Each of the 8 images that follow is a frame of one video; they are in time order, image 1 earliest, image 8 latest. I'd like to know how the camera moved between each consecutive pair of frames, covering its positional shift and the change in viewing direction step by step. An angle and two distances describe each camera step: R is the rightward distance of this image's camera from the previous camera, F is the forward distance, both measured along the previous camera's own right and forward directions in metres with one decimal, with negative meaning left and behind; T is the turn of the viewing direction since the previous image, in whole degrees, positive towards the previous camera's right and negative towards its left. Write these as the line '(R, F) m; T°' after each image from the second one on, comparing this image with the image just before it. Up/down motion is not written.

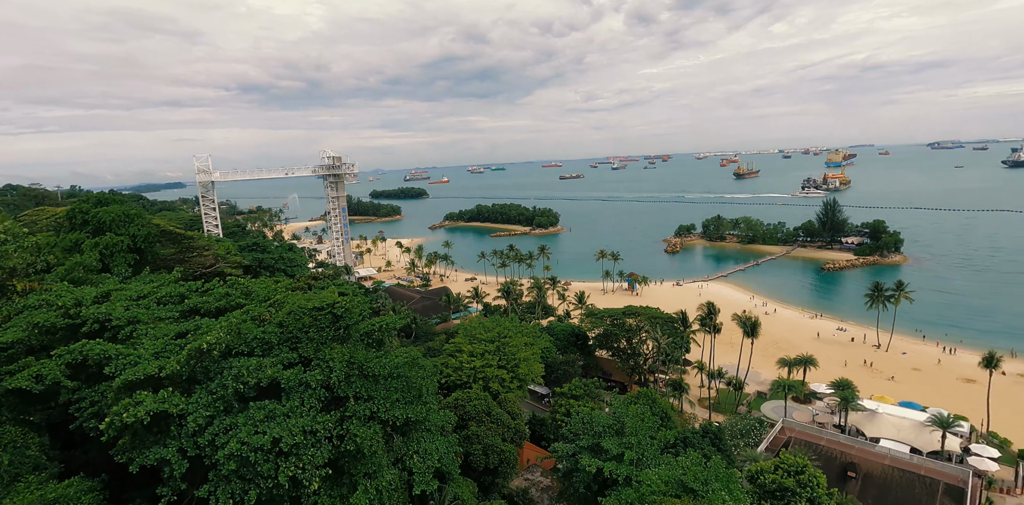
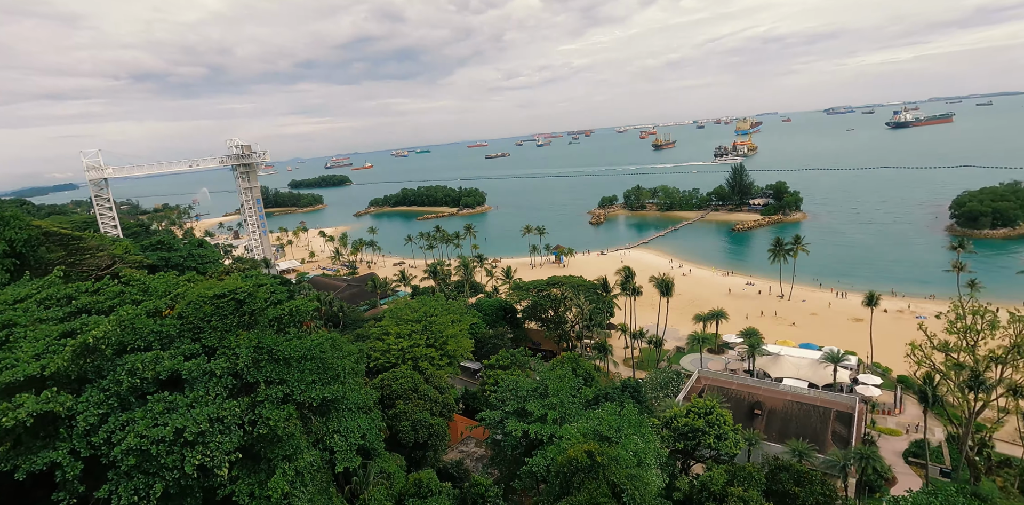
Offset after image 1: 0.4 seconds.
(+1.0, -0.2) m; +7°
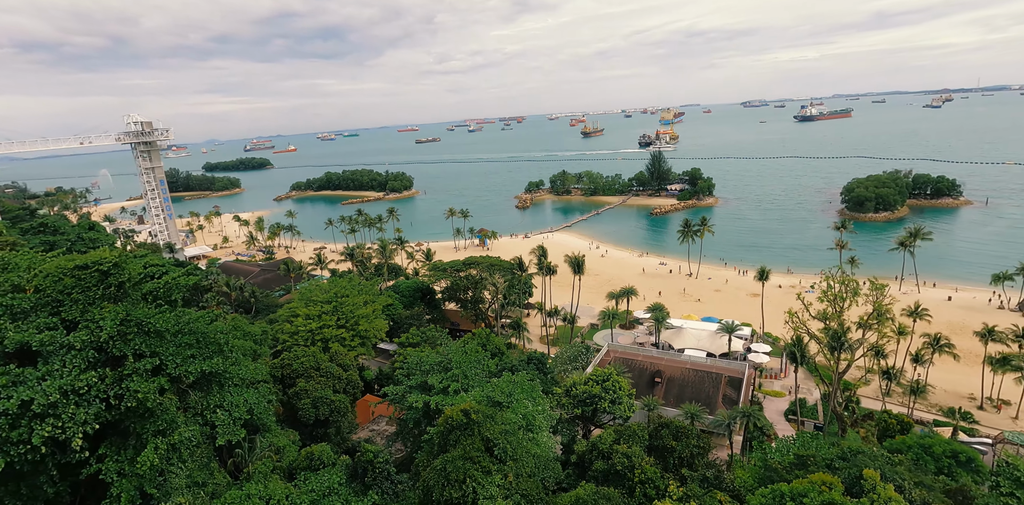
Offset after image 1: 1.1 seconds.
(+1.7, -0.4) m; +7°
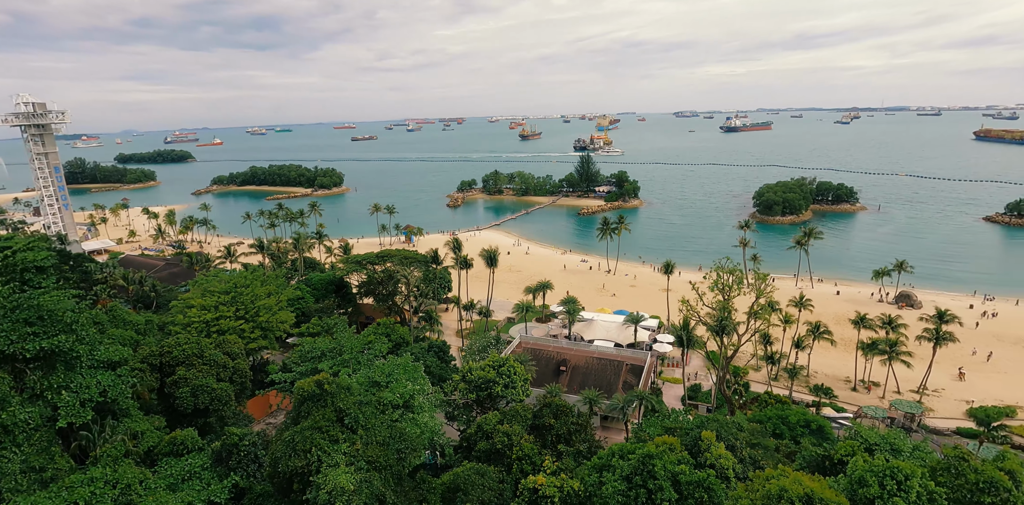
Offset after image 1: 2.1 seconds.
(+2.5, -0.4) m; +6°
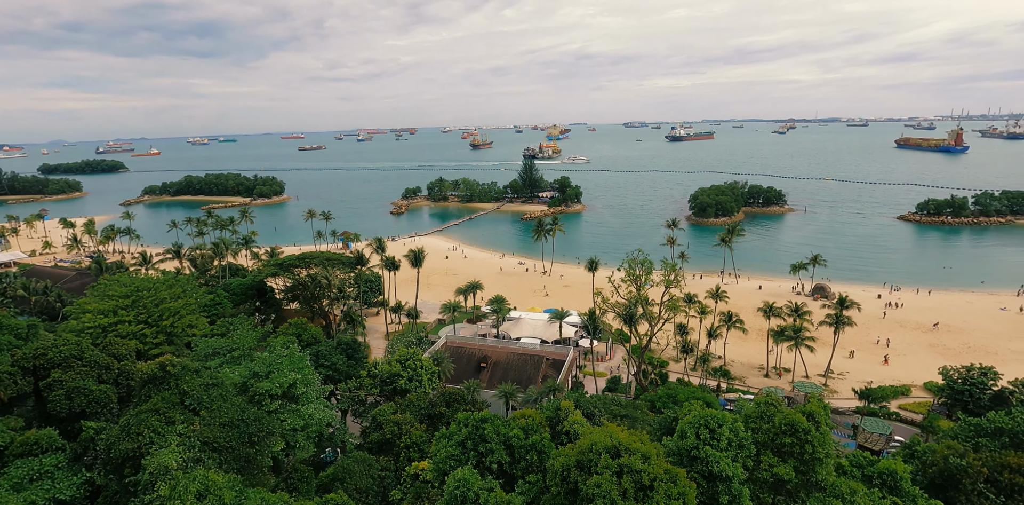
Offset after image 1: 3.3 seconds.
(+3.0, -0.2) m; +4°
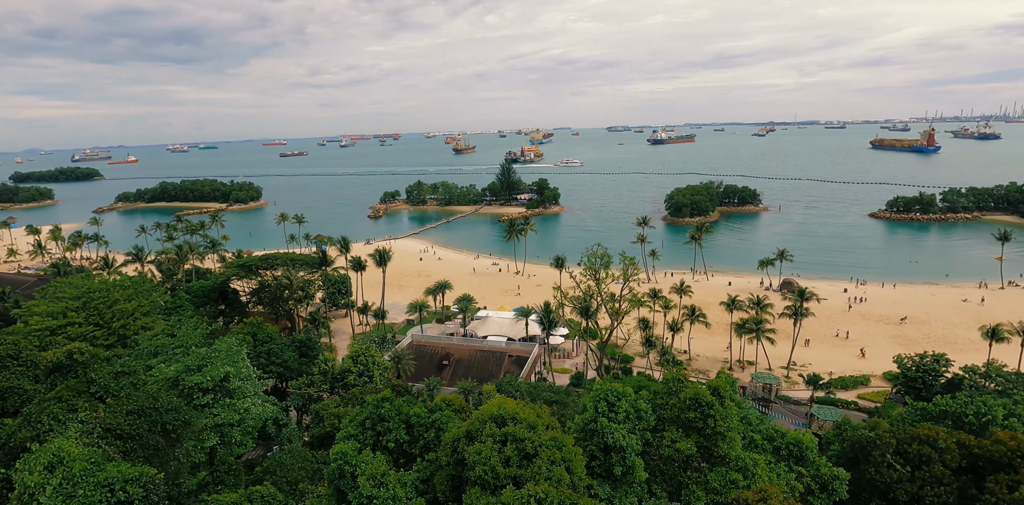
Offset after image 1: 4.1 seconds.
(+2.0, 0.0) m; +1°
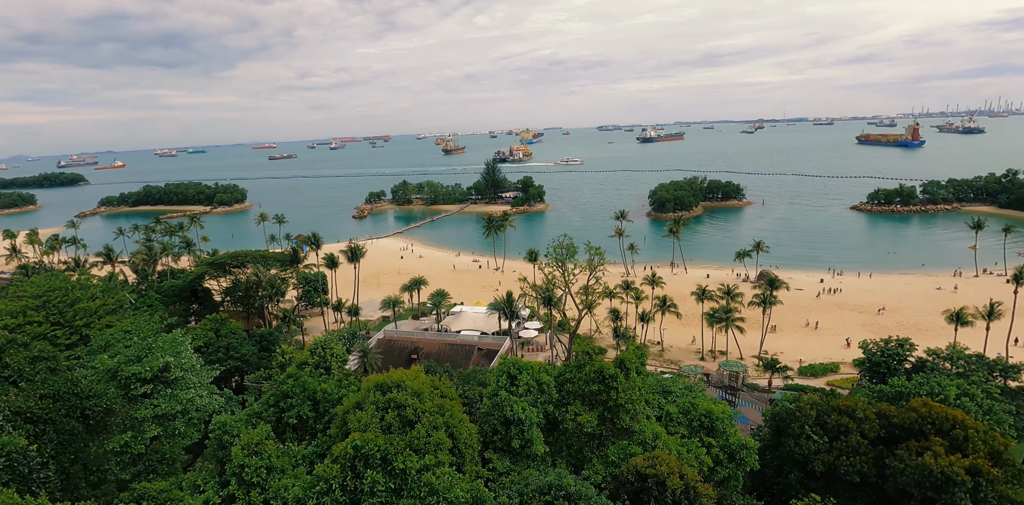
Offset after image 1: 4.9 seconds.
(+2.0, +0.1) m; 0°
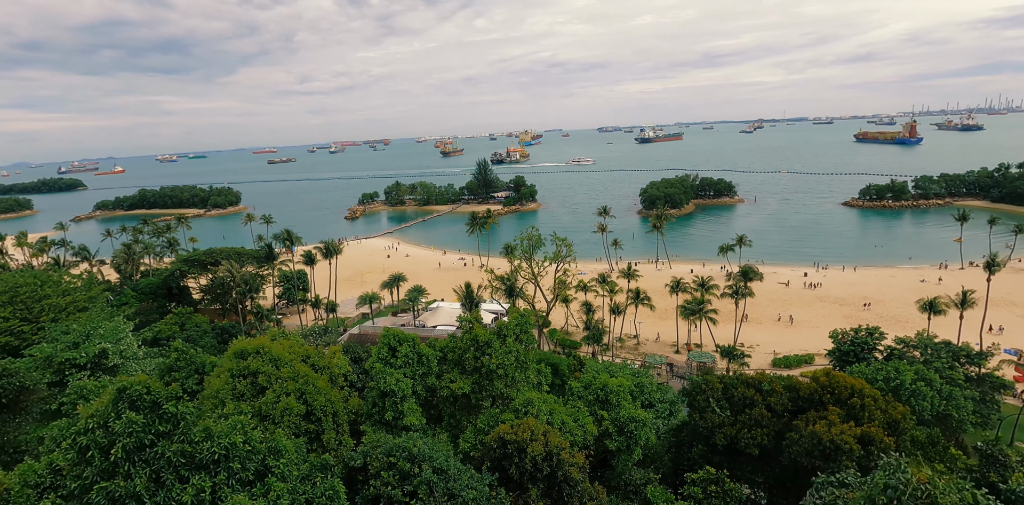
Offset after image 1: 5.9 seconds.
(+2.6, +0.1) m; -1°
